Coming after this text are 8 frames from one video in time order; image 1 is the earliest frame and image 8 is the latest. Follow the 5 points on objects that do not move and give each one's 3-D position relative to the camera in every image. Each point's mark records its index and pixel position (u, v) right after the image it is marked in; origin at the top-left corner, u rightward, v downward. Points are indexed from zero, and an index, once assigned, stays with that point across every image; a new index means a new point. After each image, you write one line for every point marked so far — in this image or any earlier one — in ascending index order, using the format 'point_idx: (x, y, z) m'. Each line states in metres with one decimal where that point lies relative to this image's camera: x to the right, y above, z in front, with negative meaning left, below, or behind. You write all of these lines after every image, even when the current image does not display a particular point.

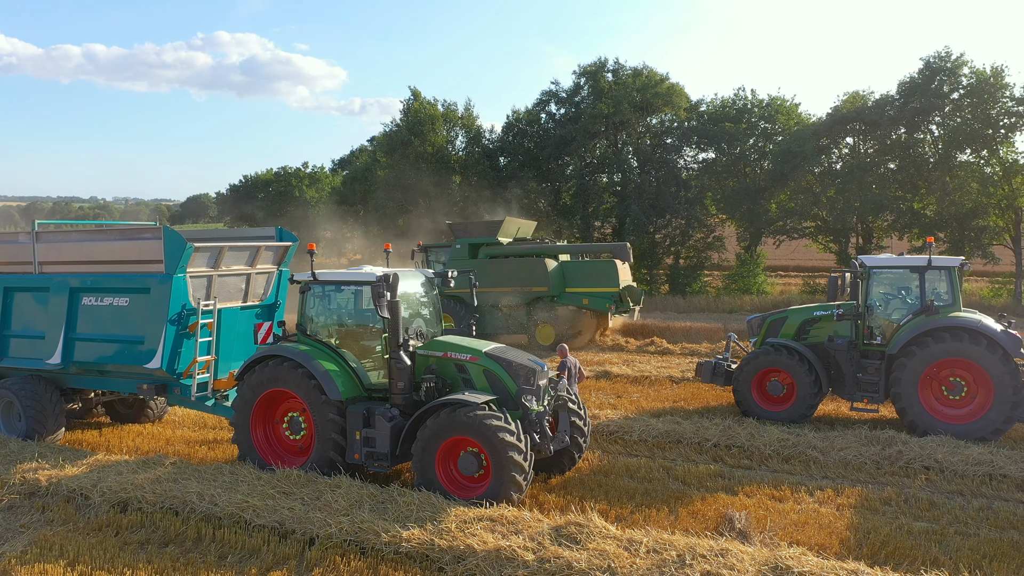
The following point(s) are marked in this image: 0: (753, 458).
0: (+1.9, -1.3, +6.4) m
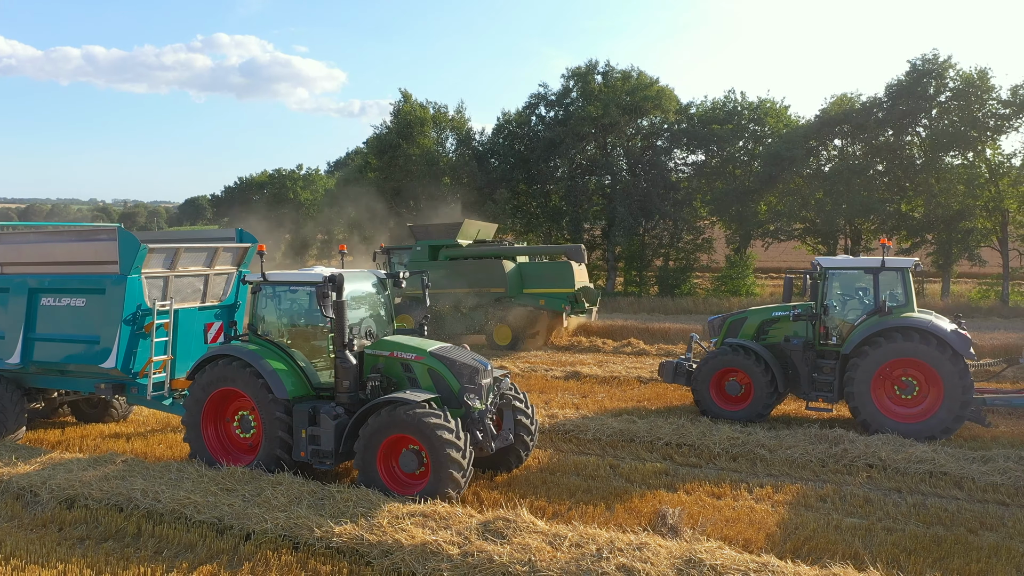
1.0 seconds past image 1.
0: (+1.5, -1.3, +6.5) m
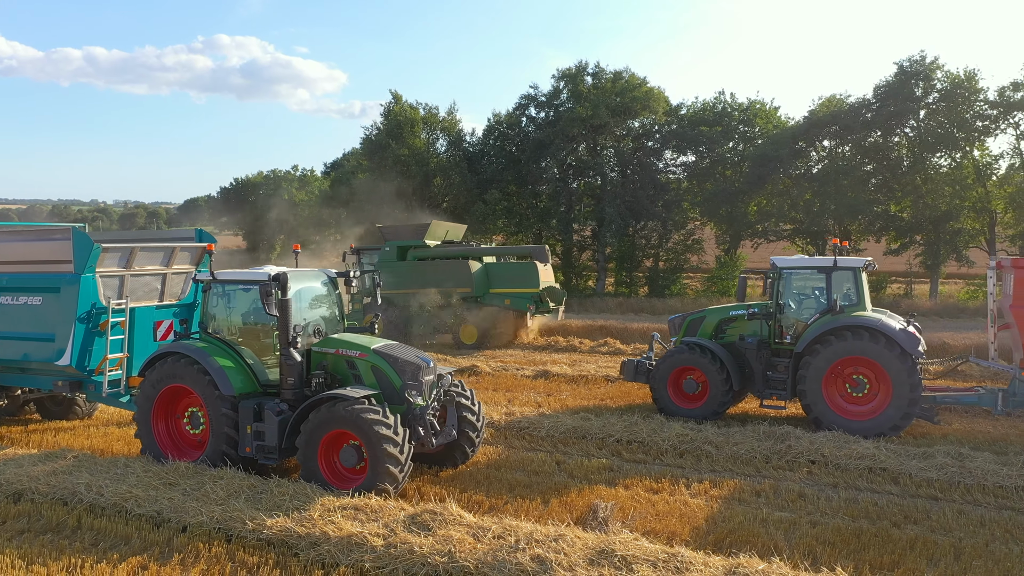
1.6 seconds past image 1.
0: (+1.1, -1.3, +6.6) m
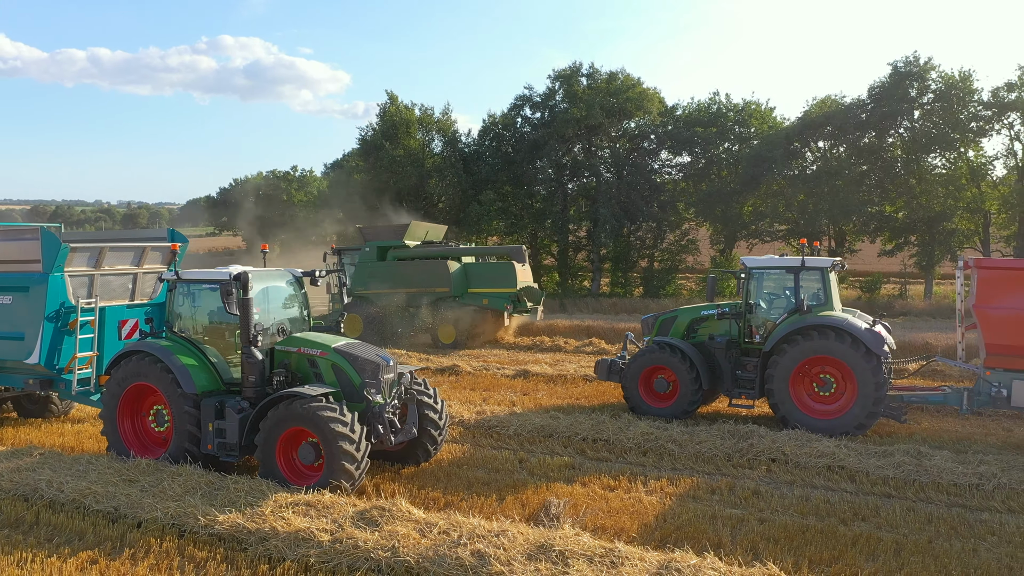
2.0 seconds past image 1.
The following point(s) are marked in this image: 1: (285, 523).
0: (+0.8, -1.3, +6.7) m
1: (-1.3, -1.3, +4.5) m
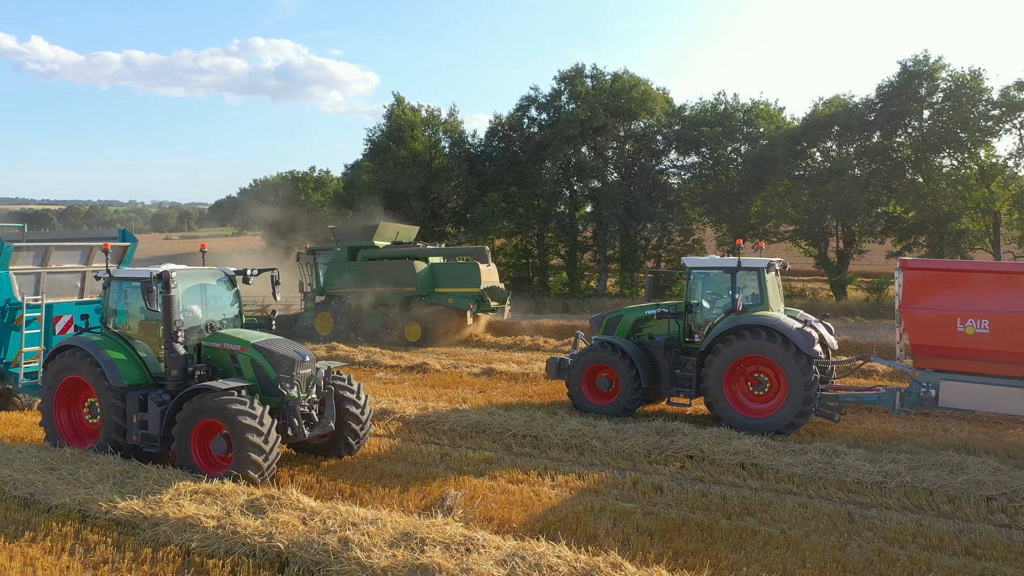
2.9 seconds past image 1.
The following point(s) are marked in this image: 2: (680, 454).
0: (+0.2, -1.3, +6.8) m
1: (-1.9, -1.3, +4.8) m
2: (+1.3, -1.3, +6.5) m
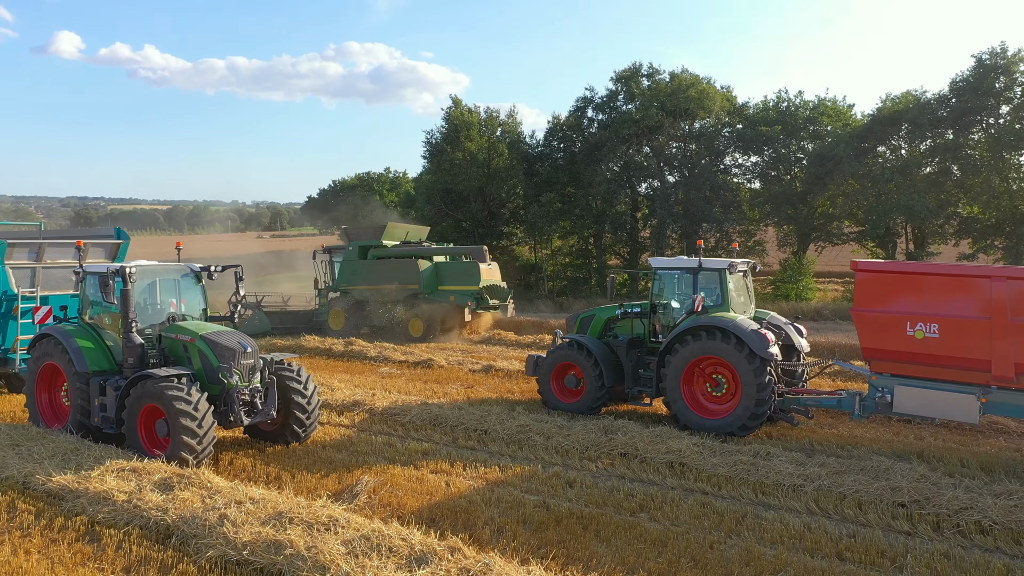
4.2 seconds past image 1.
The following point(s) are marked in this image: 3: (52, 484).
0: (-0.2, -1.3, +7.0) m
1: (-2.6, -1.3, +5.2) m
2: (+0.8, -1.3, +6.6) m
3: (-3.0, -1.3, +5.3) m
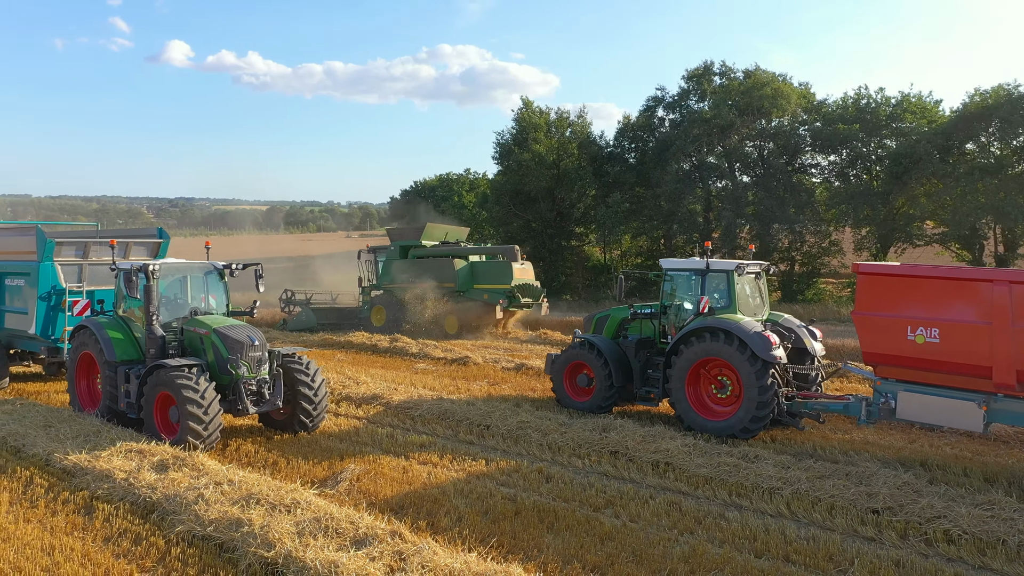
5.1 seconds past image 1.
0: (-0.3, -1.3, +7.2) m
1: (-2.8, -1.2, +5.7) m
2: (+0.8, -1.3, +6.7) m
3: (-3.2, -1.2, +5.8) m
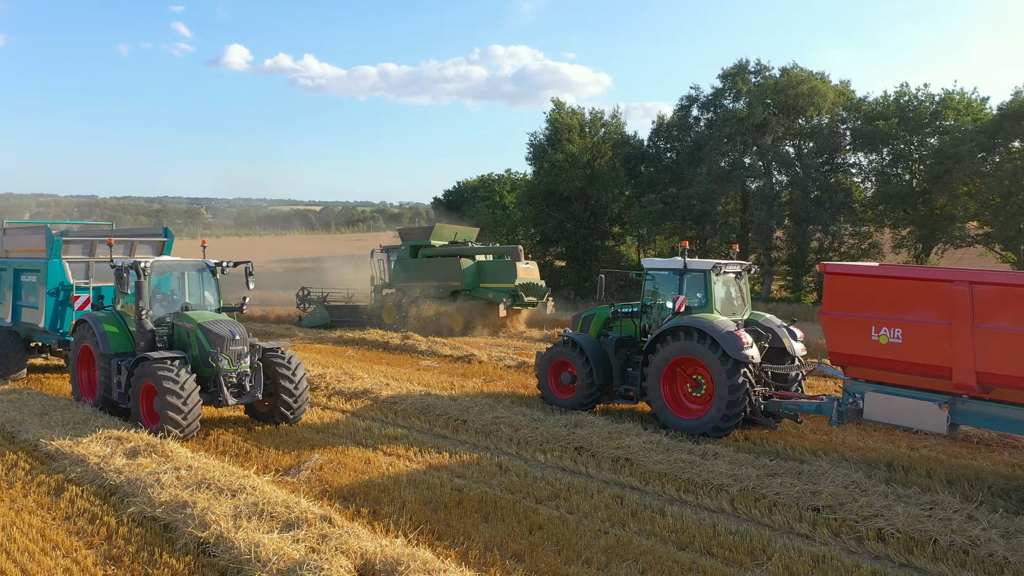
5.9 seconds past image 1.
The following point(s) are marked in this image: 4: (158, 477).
0: (-0.5, -1.3, +7.4) m
1: (-3.1, -1.2, +6.0) m
2: (+0.5, -1.3, +6.8) m
3: (-3.5, -1.2, +6.2) m
4: (-2.3, -1.2, +5.3) m
